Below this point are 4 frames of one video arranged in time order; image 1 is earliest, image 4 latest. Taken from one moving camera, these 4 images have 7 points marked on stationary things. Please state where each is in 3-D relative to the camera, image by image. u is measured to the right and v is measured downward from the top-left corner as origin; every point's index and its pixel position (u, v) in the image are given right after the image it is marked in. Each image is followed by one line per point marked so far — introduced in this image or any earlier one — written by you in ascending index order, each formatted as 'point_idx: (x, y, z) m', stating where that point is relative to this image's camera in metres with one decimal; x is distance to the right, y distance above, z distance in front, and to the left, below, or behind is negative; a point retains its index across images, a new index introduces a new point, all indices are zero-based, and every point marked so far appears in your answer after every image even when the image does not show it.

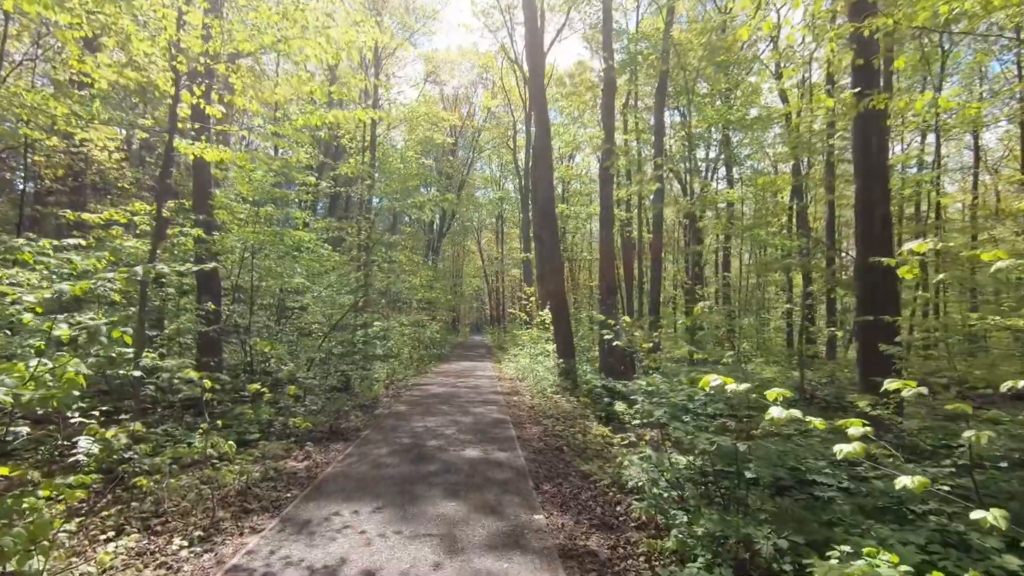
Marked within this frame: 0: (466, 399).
0: (-0.8, -1.9, +9.0) m
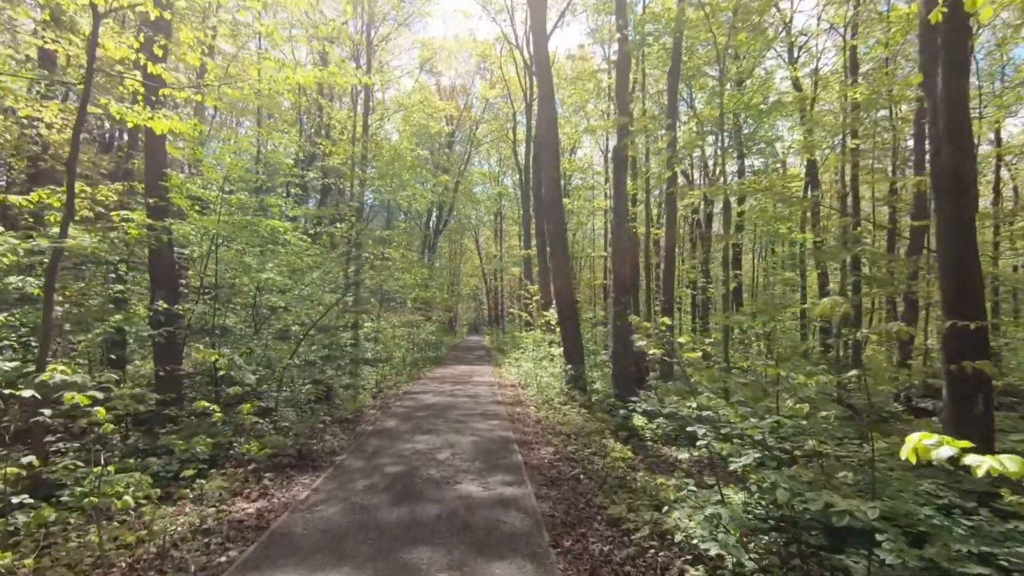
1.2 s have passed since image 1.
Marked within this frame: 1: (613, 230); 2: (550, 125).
0: (-0.7, -1.8, +7.9) m
1: (+1.7, +1.0, +9.2) m
2: (+0.7, +3.0, +9.8) m
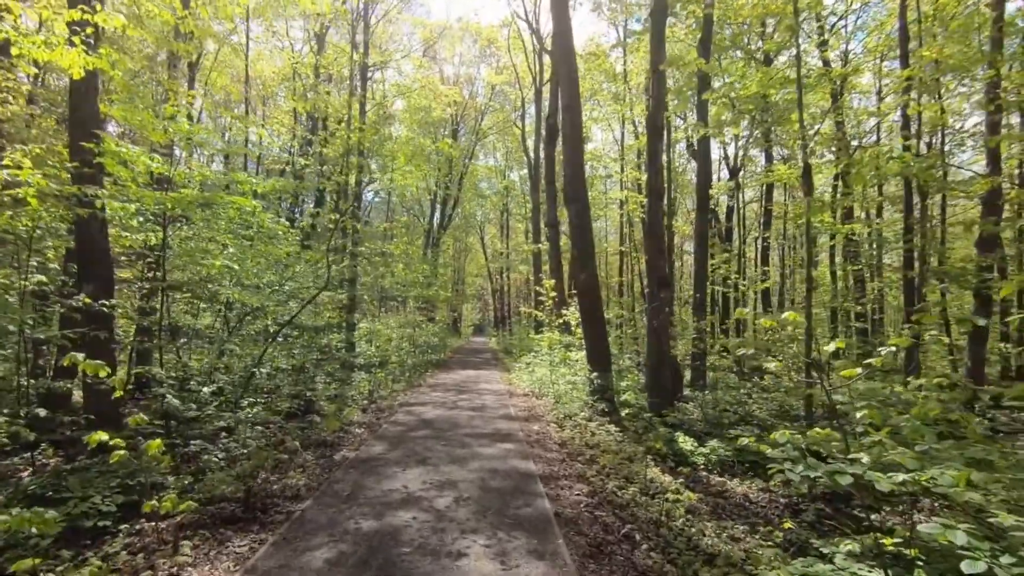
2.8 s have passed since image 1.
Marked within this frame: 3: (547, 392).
0: (-0.5, -1.7, +6.5) m
1: (+2.0, +1.1, +7.8) m
2: (+0.9, +3.1, +8.4) m
3: (+0.6, -1.9, +9.7) m
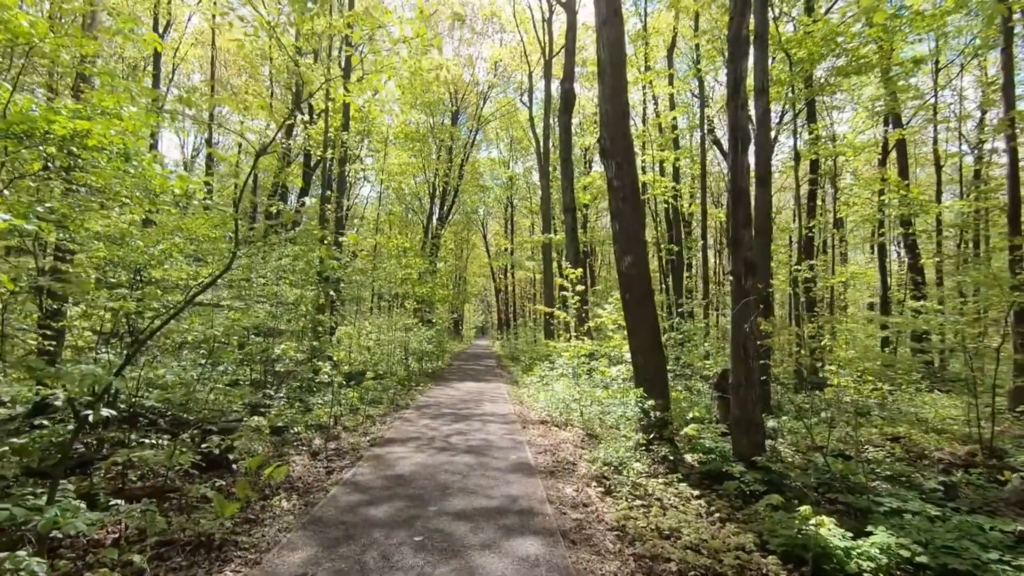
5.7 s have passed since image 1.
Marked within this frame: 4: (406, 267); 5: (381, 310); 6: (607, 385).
0: (-0.4, -1.6, +4.1) m
1: (+2.1, +1.2, +5.3) m
2: (+1.1, +3.2, +6.0) m
3: (+0.8, -1.8, +7.3) m
4: (-2.7, +0.6, +14.0) m
5: (-3.2, -0.5, +13.3) m
6: (+1.3, -1.3, +7.2) m
